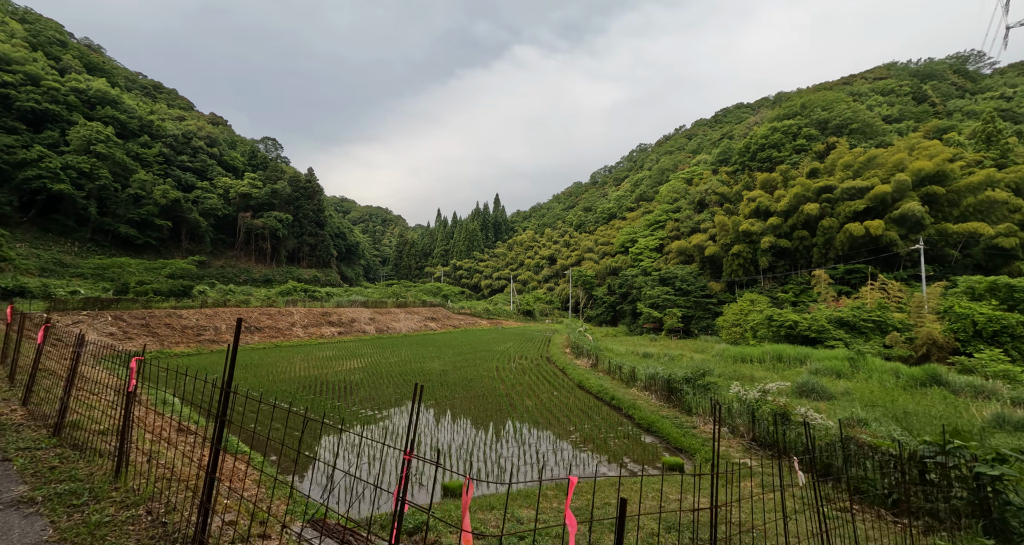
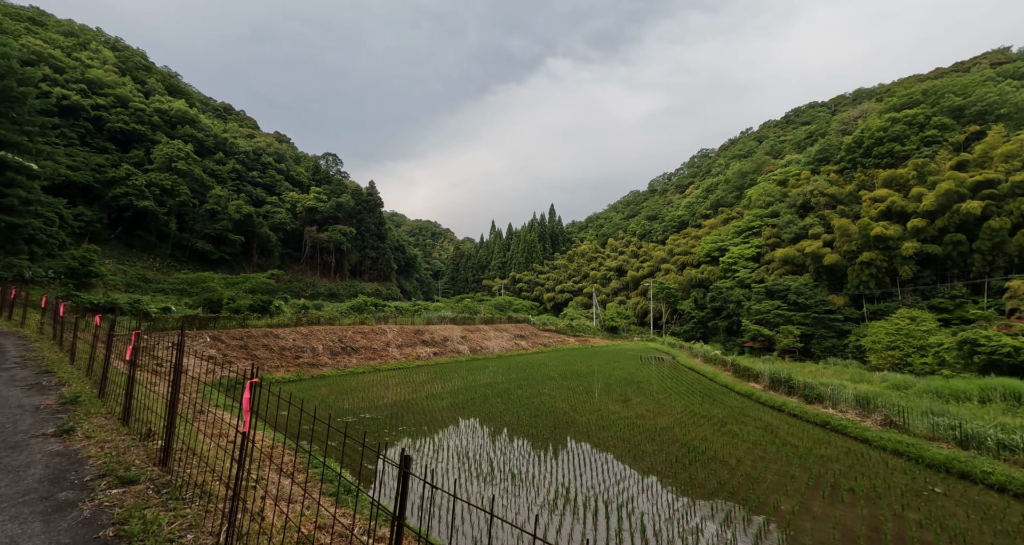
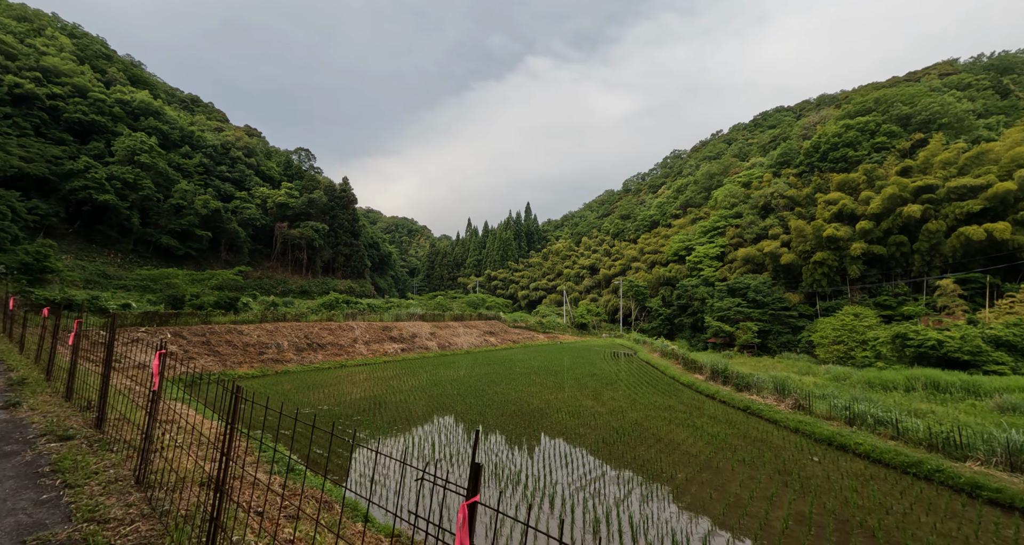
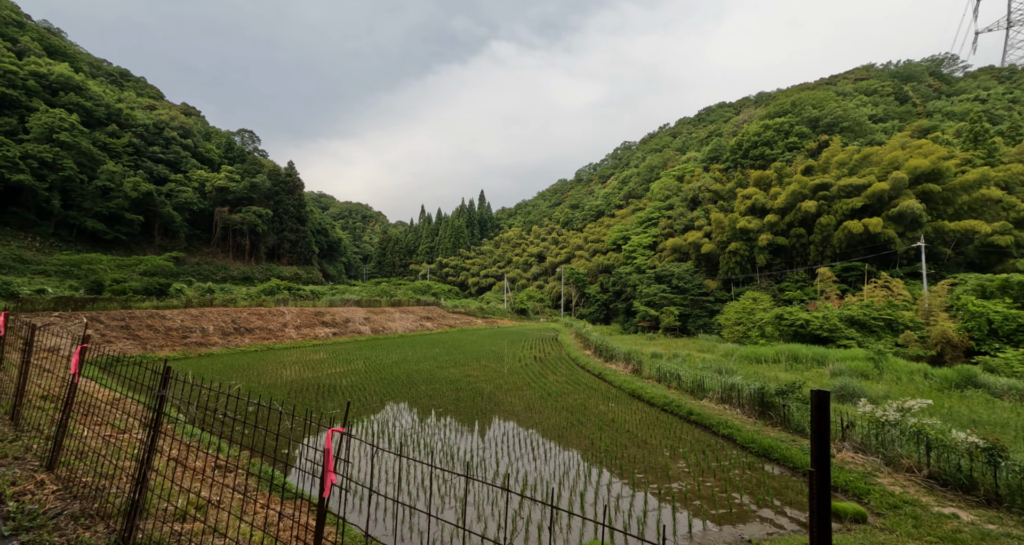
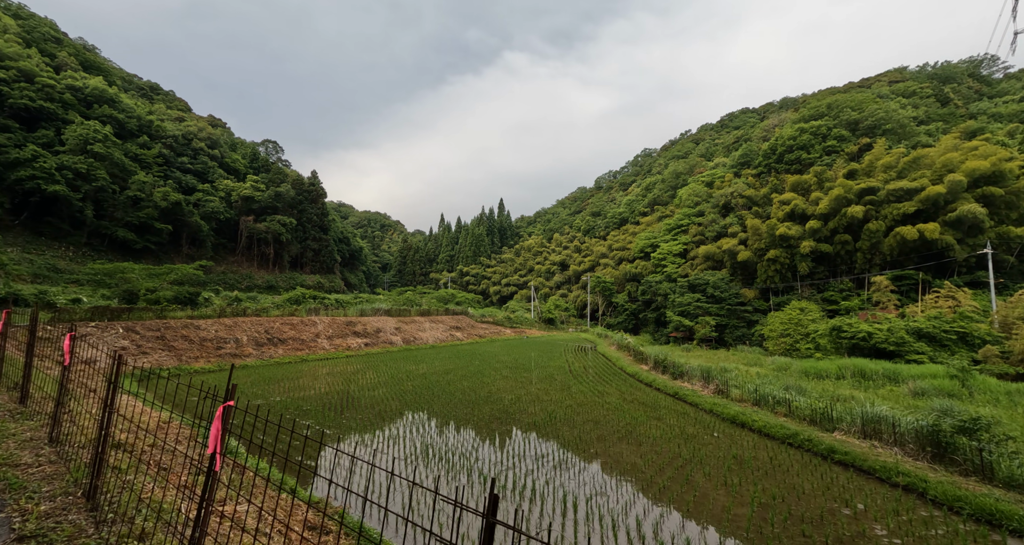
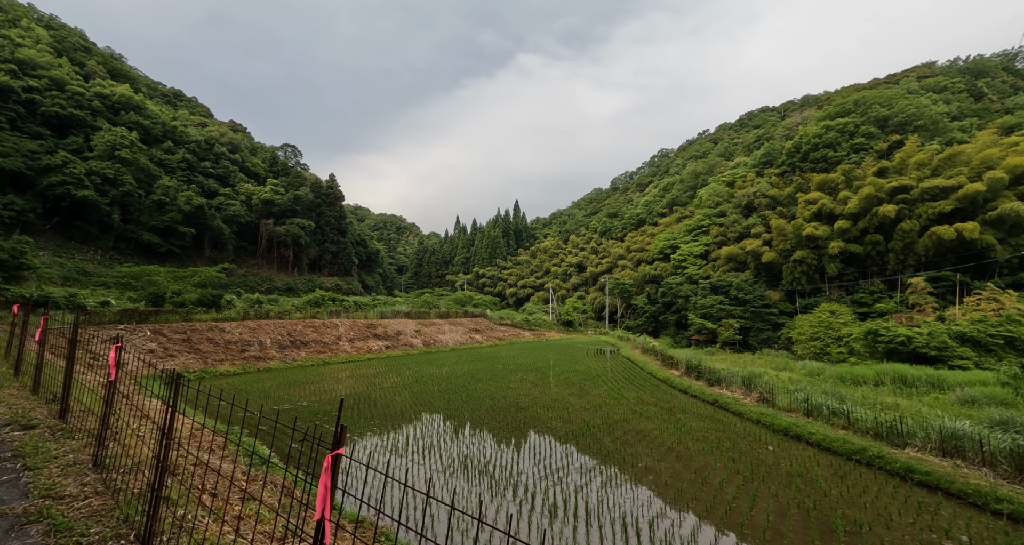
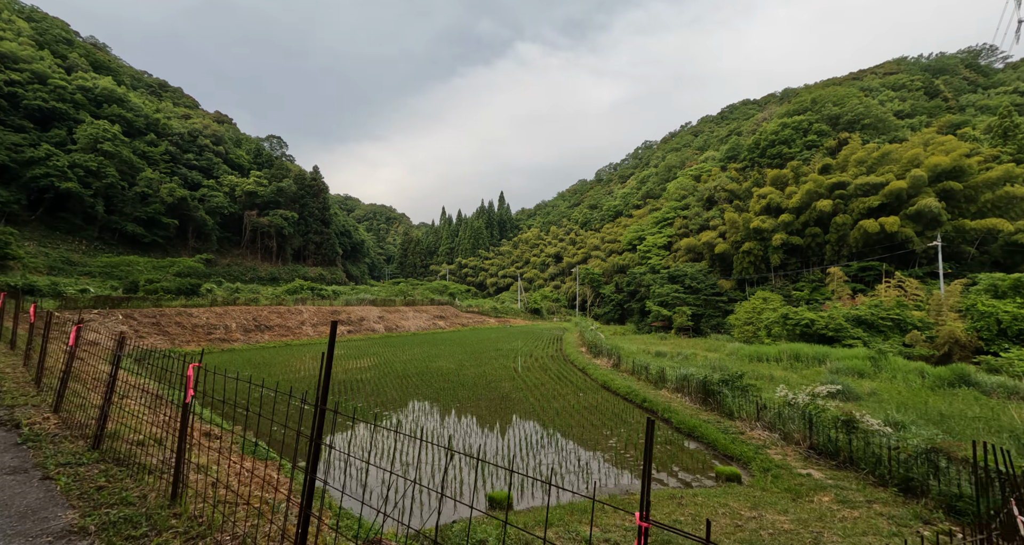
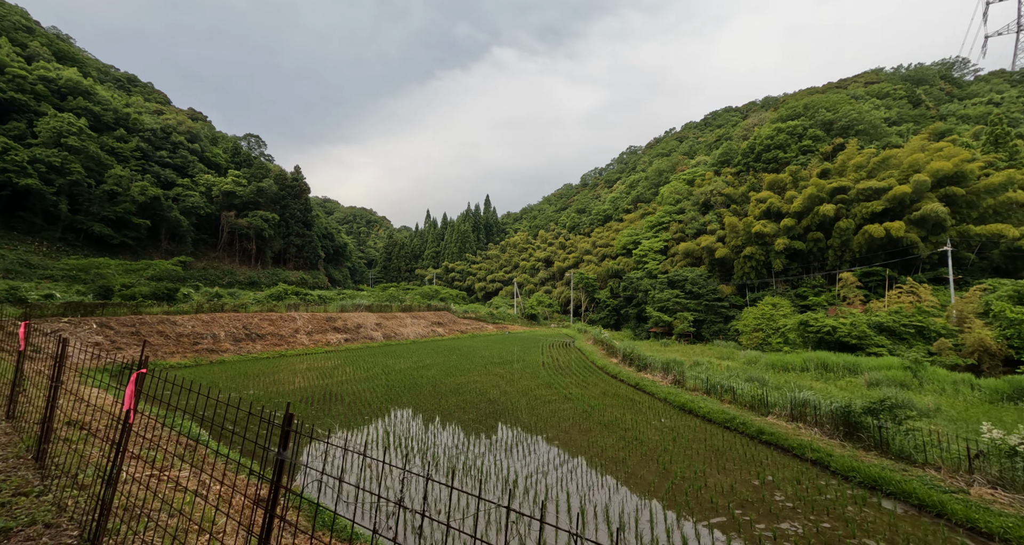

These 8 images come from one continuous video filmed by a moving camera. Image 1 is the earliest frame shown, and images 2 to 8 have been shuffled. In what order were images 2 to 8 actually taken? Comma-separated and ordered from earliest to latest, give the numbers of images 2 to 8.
7, 4, 8, 5, 6, 3, 2
